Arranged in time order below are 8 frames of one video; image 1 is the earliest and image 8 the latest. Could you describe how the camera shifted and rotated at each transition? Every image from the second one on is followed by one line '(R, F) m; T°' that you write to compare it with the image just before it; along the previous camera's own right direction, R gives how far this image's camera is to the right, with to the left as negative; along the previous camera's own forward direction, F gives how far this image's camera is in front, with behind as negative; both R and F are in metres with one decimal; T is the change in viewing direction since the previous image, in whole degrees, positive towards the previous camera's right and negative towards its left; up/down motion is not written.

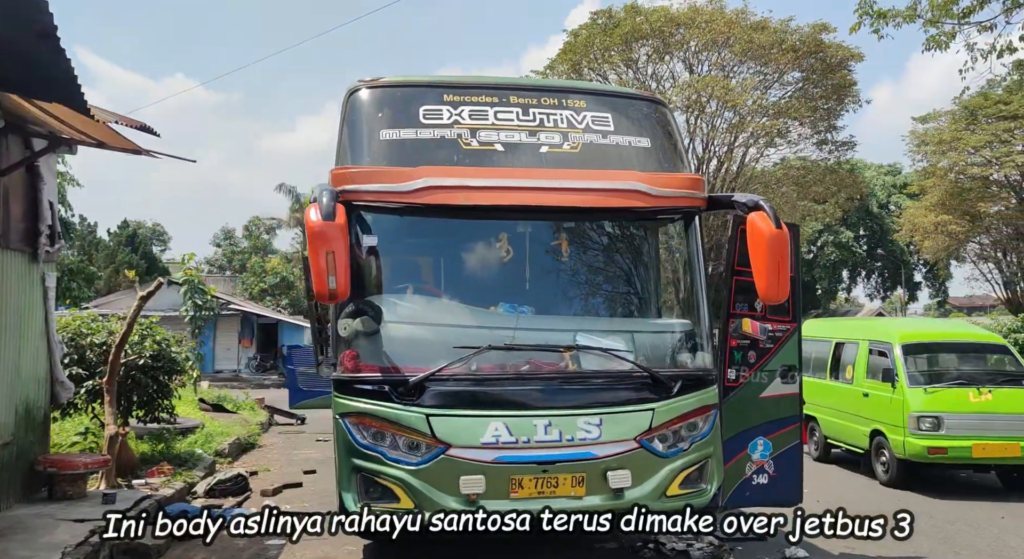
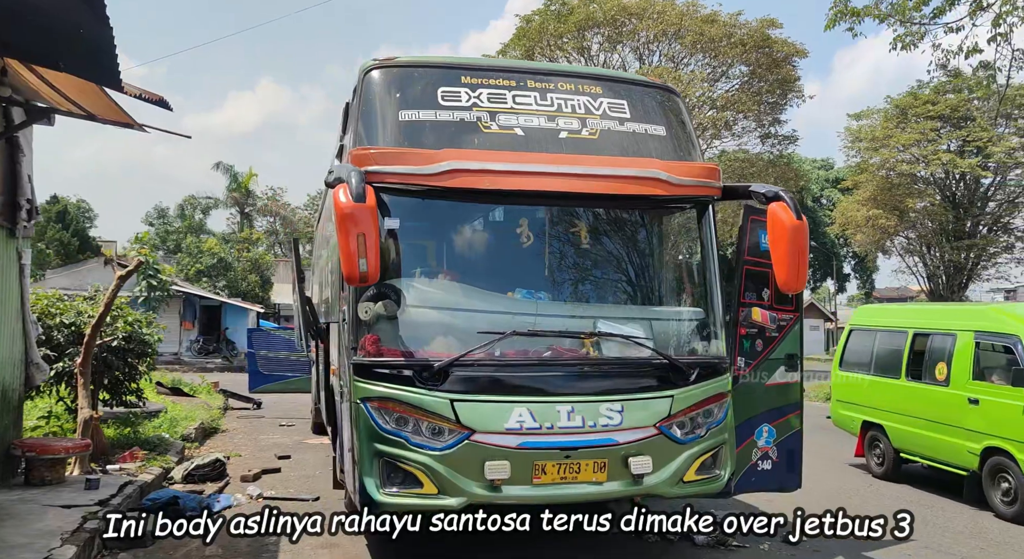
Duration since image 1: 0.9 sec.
(-0.5, 0.0) m; +5°
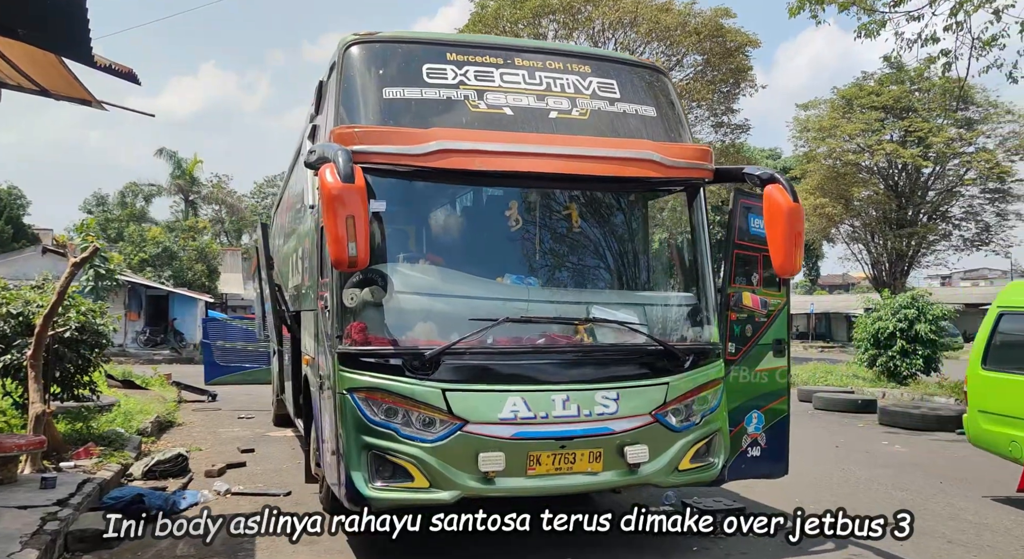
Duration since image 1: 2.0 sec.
(-0.2, +0.2) m; +4°
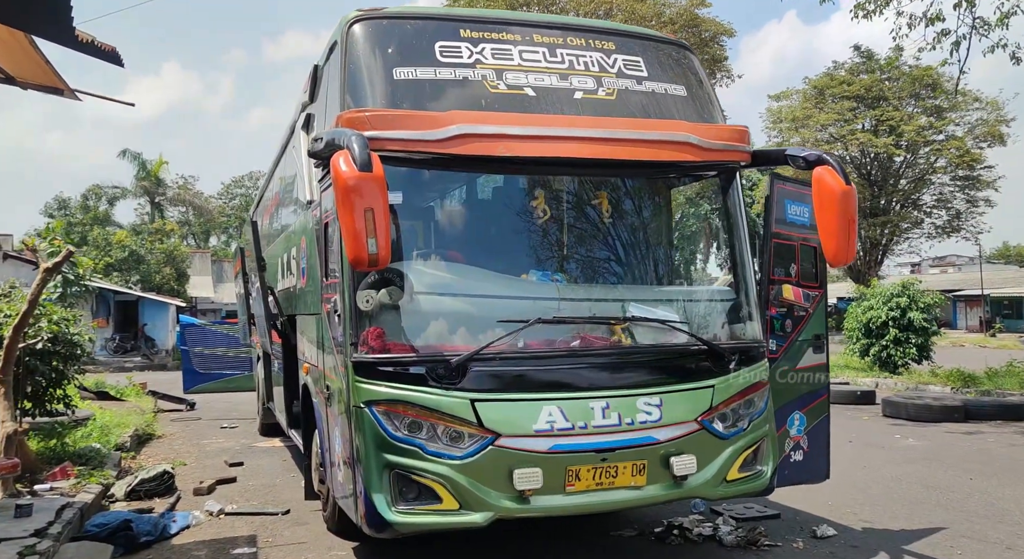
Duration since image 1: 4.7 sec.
(-0.3, +0.4) m; +2°
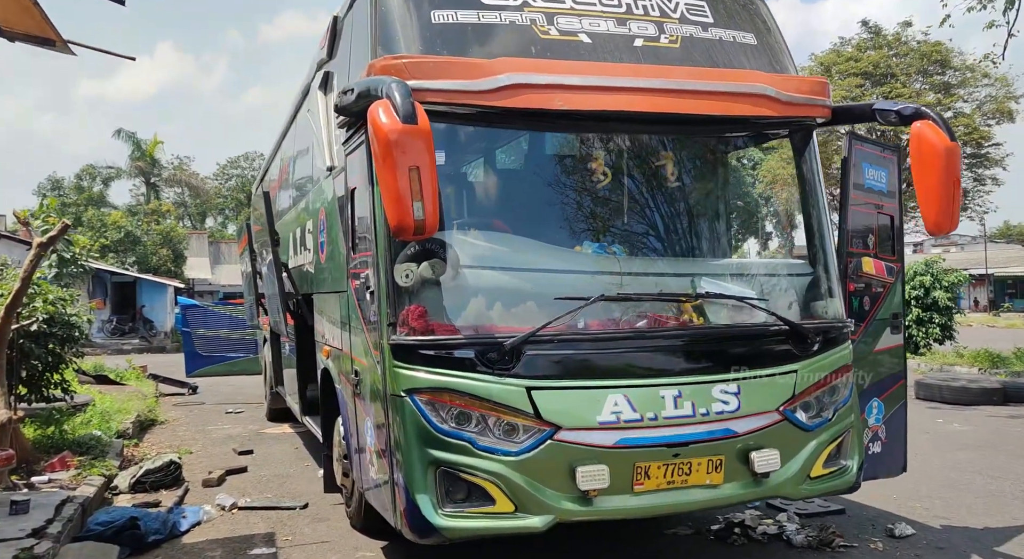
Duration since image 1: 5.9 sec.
(-0.3, +0.5) m; 0°
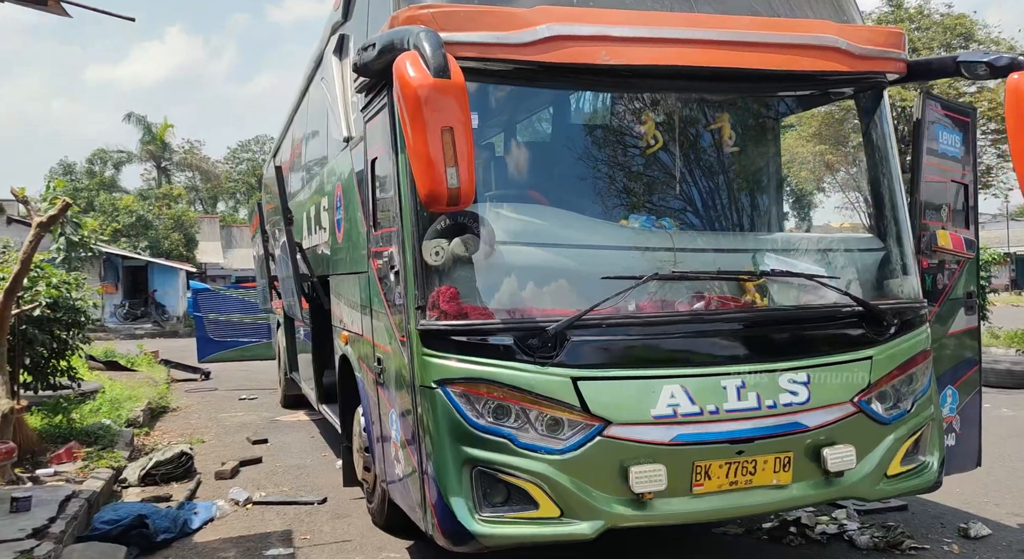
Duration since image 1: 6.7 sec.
(-0.1, +0.4) m; -1°
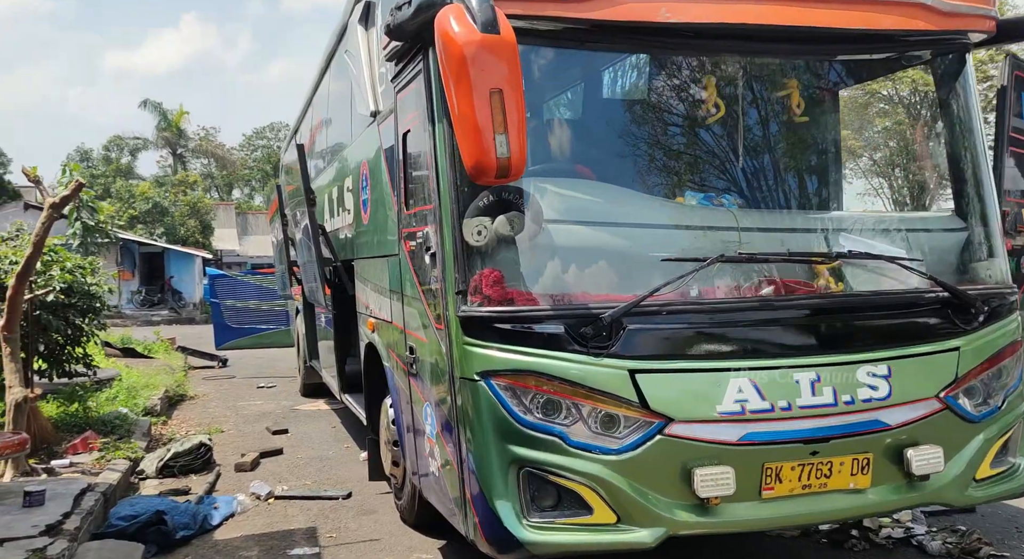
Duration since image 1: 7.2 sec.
(-0.1, +0.3) m; -1°
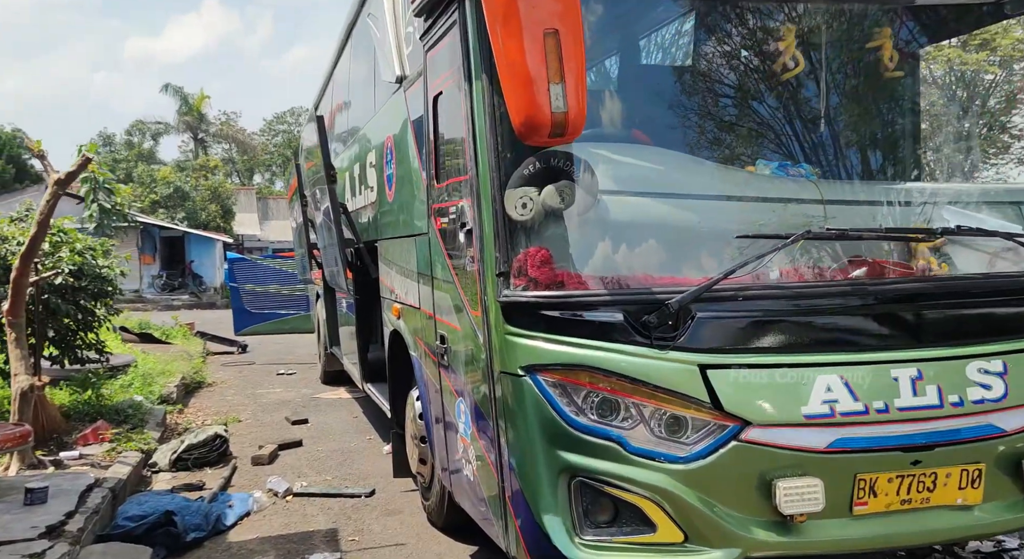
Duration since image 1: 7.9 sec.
(-0.1, +0.4) m; -1°
